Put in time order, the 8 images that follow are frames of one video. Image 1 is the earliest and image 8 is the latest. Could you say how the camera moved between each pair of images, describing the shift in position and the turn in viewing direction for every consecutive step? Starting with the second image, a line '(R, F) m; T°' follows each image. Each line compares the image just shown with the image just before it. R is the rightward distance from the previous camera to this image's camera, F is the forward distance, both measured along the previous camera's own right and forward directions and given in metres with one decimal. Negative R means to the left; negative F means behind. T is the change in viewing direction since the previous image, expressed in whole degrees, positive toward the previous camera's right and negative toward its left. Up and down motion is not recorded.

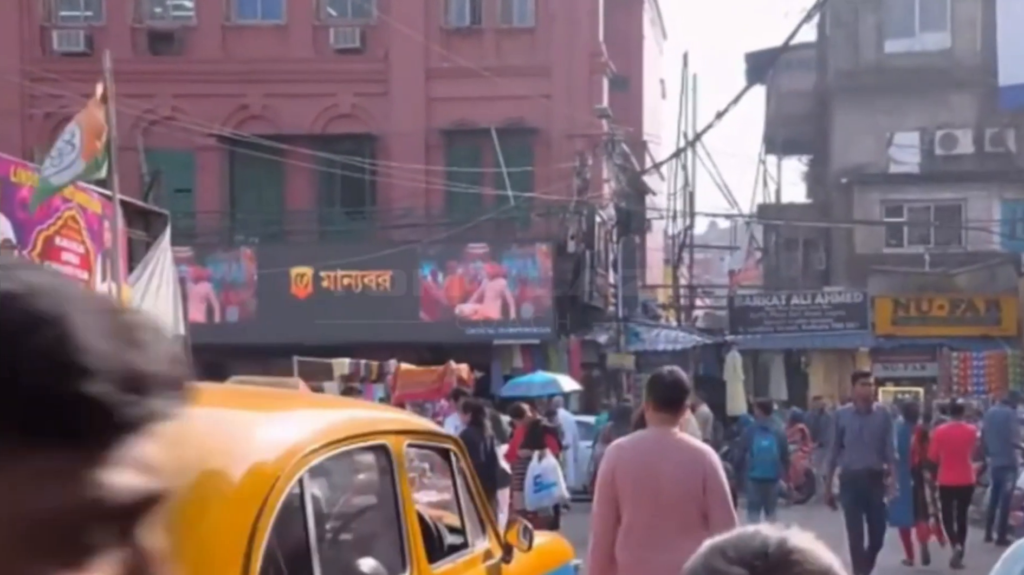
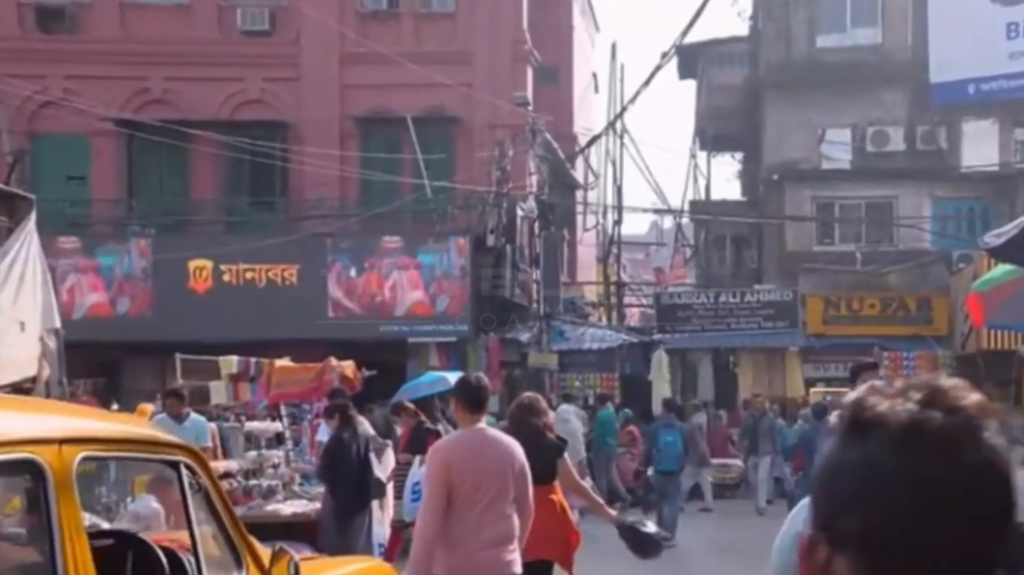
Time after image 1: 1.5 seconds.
(+0.4, +1.1) m; +2°
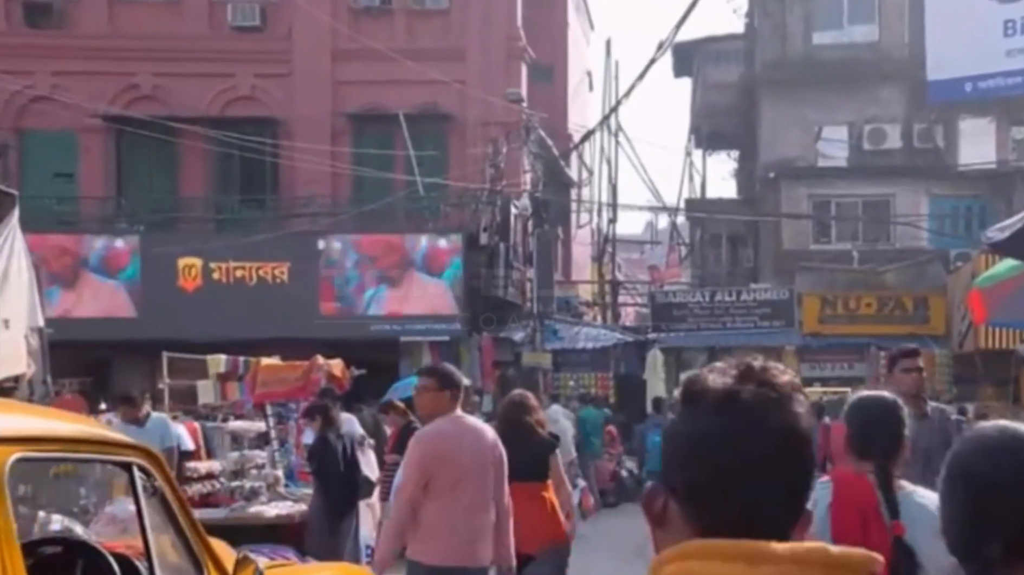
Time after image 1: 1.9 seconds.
(0.0, +0.3) m; 0°
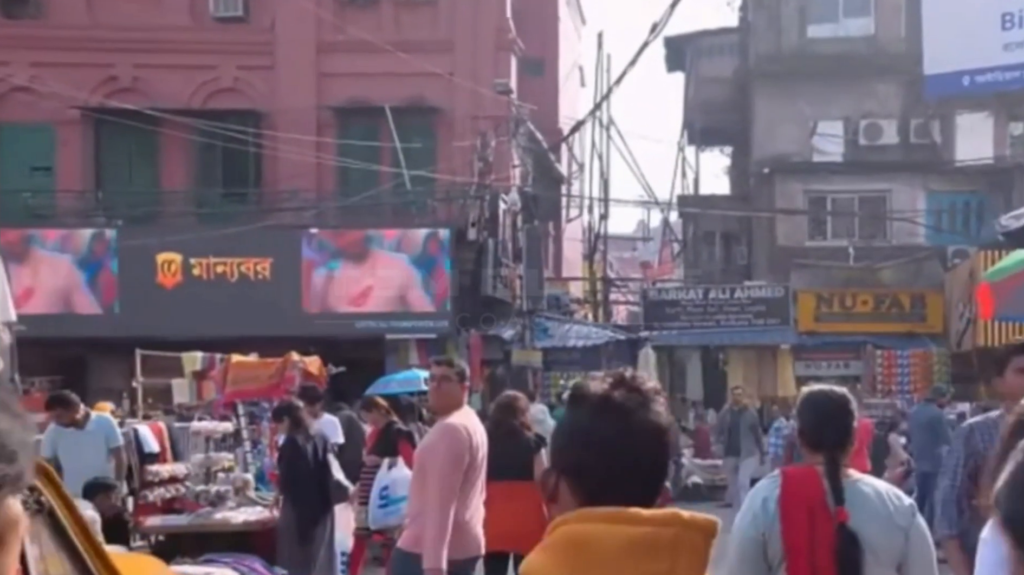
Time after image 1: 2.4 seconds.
(+0.1, +0.6) m; 0°
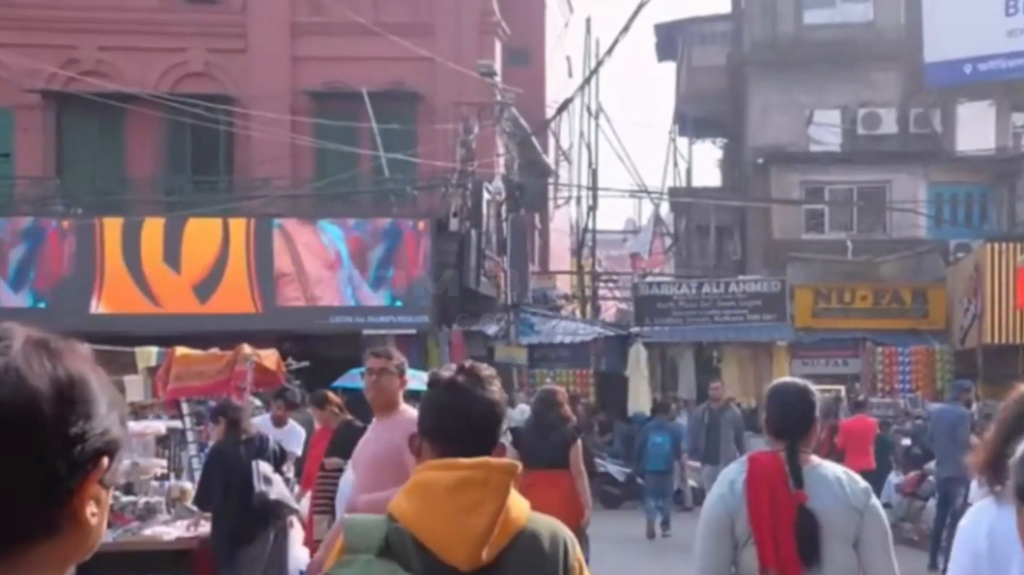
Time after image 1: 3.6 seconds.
(0.0, +1.3) m; 0°
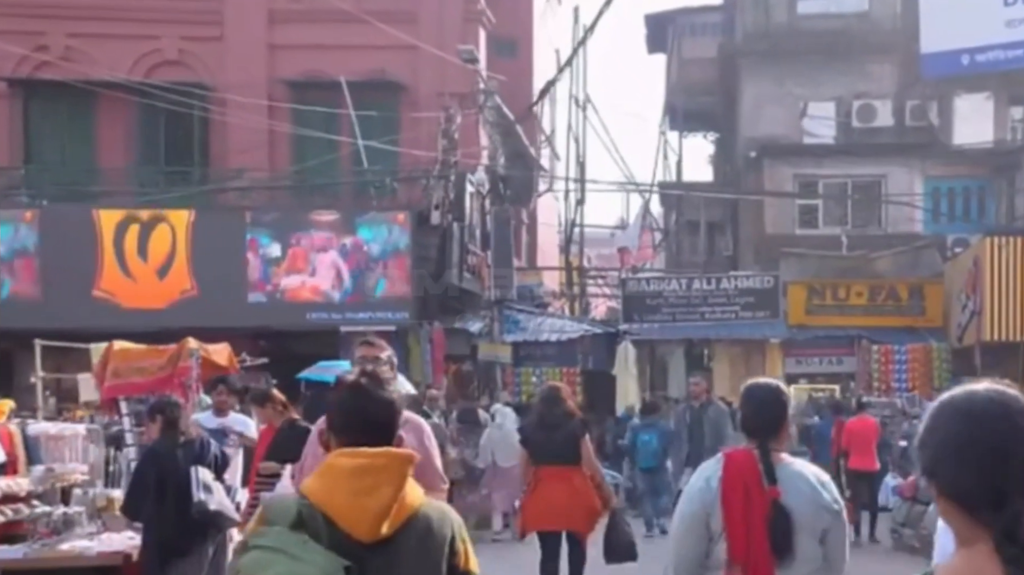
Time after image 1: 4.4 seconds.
(+0.1, +0.9) m; 0°
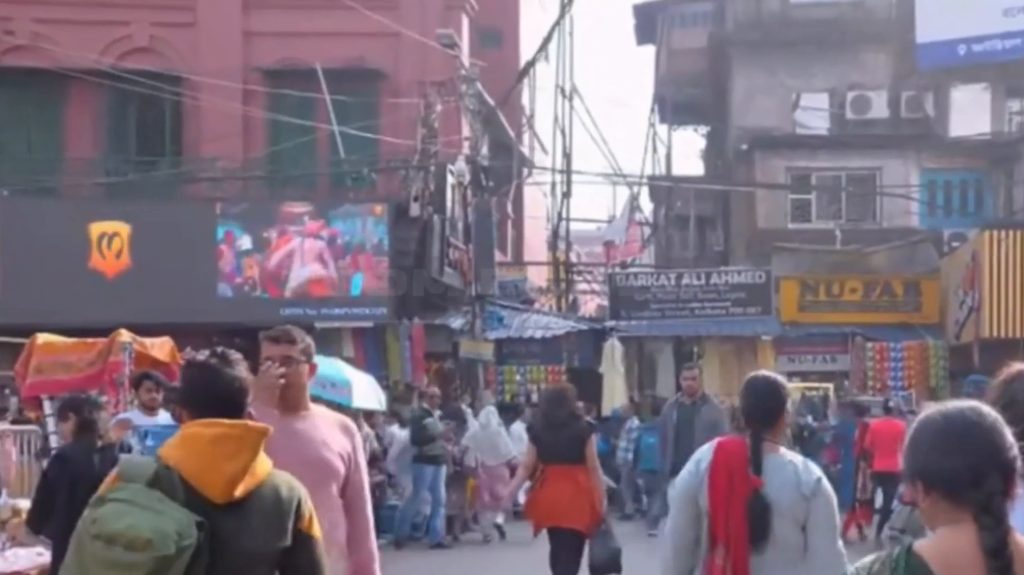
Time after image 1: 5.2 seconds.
(+0.2, +0.9) m; 0°
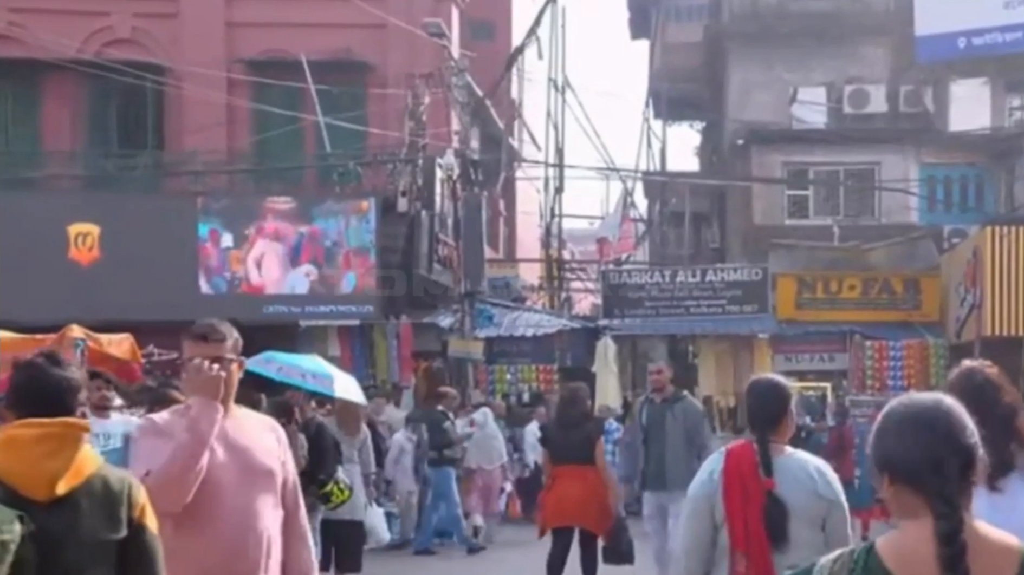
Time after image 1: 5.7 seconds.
(+0.1, +0.6) m; 0°
